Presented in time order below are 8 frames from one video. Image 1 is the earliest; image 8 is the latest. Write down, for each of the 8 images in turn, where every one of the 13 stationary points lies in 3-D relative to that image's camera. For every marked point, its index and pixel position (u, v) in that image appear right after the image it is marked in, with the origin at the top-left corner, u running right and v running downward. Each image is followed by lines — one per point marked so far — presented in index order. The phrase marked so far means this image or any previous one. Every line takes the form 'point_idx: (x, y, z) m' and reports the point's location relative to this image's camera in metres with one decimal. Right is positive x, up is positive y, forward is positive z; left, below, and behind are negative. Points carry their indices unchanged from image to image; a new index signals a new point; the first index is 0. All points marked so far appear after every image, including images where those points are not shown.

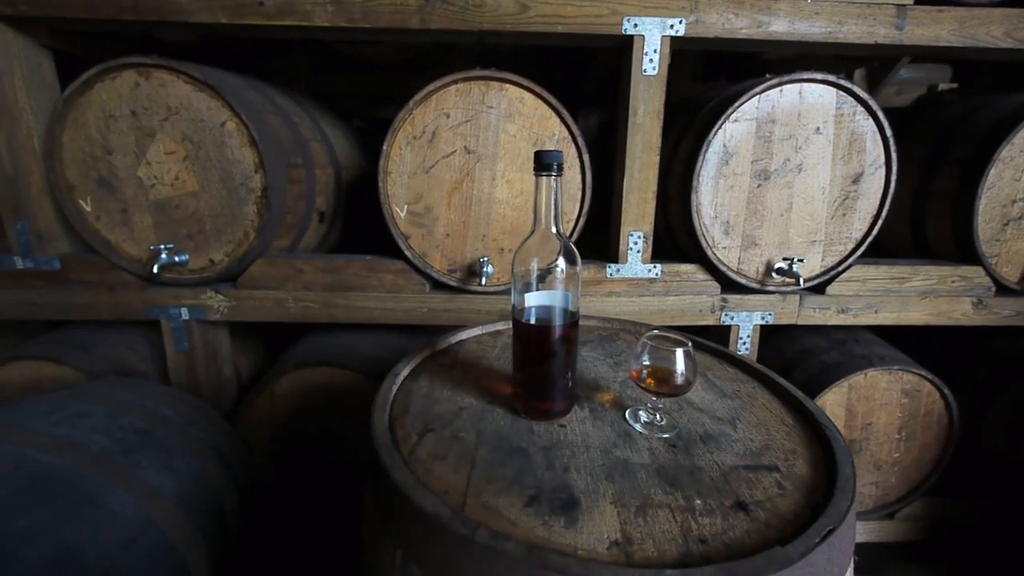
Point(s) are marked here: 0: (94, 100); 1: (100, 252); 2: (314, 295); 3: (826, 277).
0: (-1.2, +0.5, +1.4) m
1: (-1.2, +0.1, +1.5) m
2: (-0.6, 0.0, +1.5) m
3: (+0.9, 0.0, +1.4) m
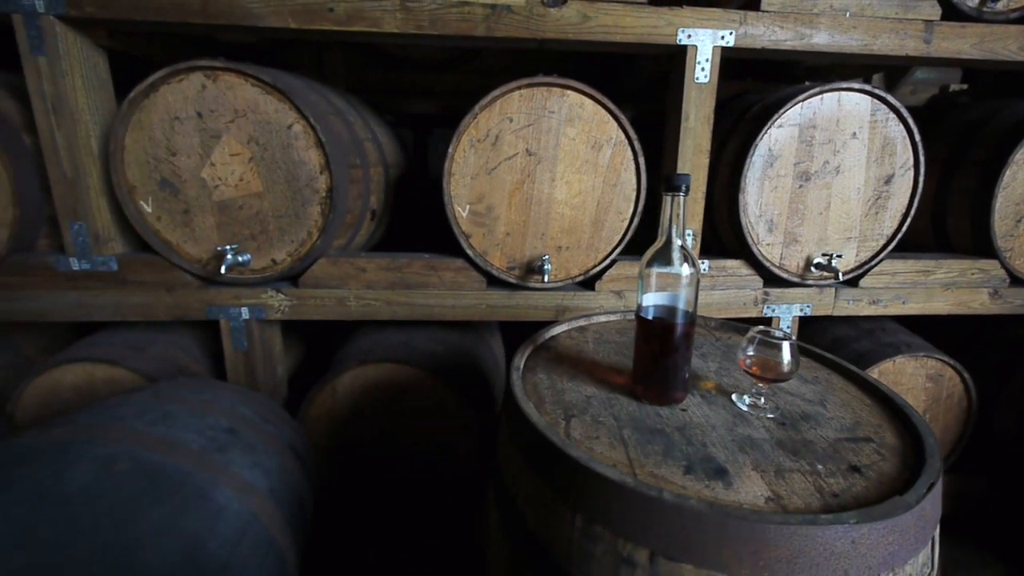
0: (-1.0, +0.5, +1.4) m
1: (-1.1, +0.1, +1.5) m
2: (-0.4, 0.0, +1.5) m
3: (+1.1, +0.1, +1.5) m
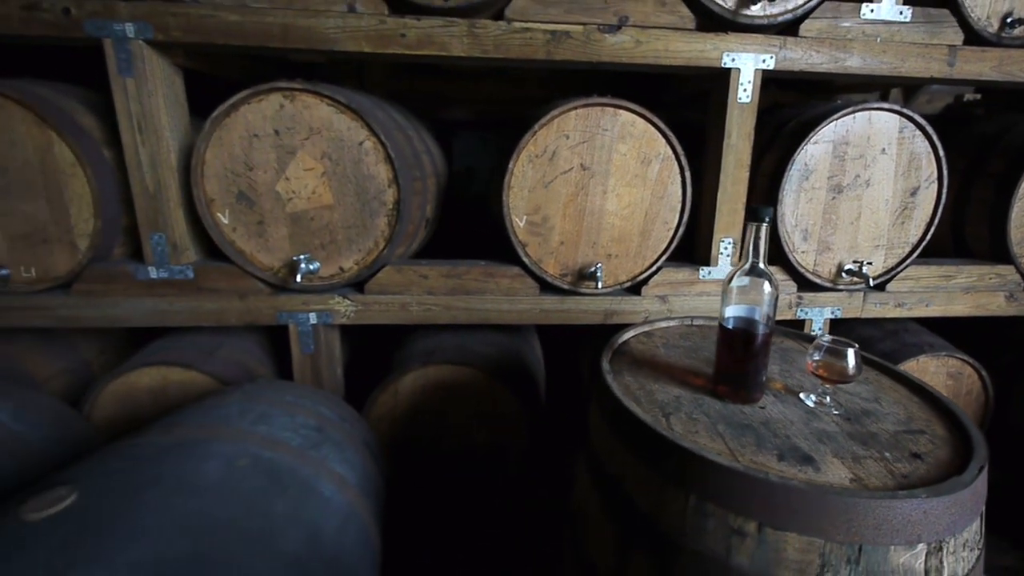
0: (-0.8, +0.5, +1.5) m
1: (-0.9, +0.1, +1.6) m
2: (-0.2, 0.0, +1.6) m
3: (+1.3, 0.0, +1.7) m
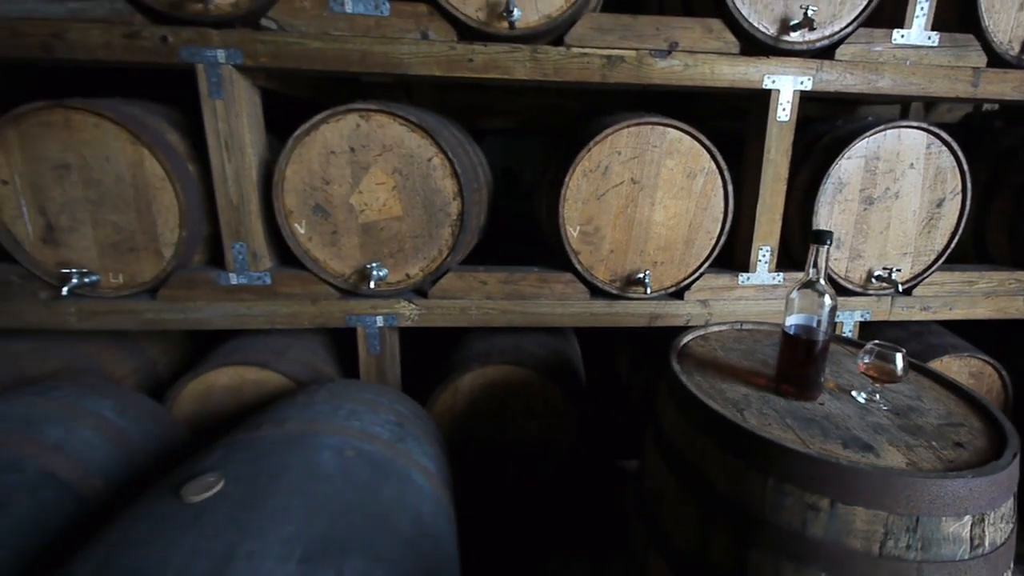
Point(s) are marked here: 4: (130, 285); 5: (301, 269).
0: (-0.6, +0.5, +1.6) m
1: (-0.7, +0.1, +1.7) m
2: (-0.1, -0.1, +1.7) m
3: (+1.5, 0.0, +1.8) m
4: (-1.3, 0.0, +1.7) m
5: (-0.7, +0.1, +1.7) m
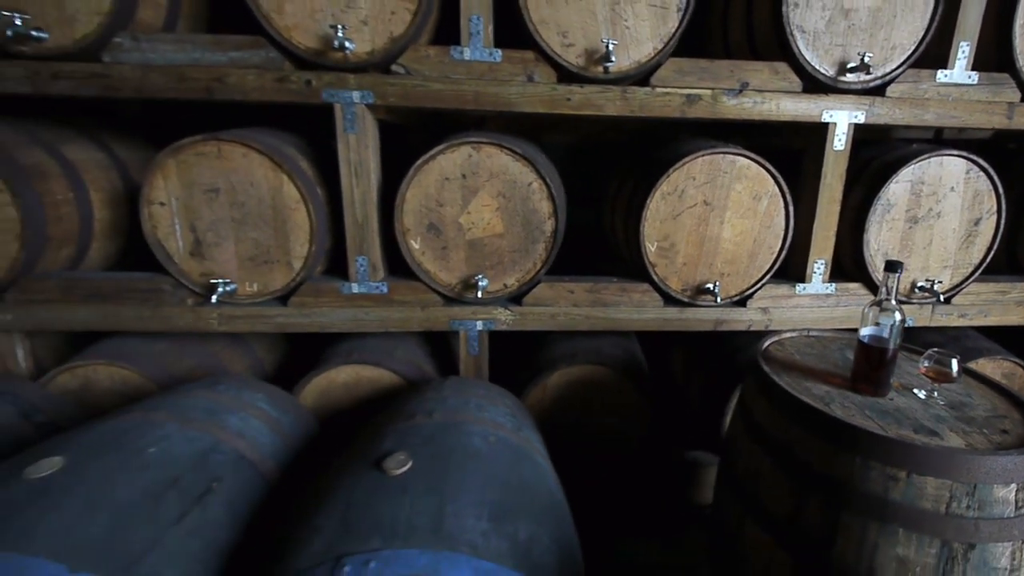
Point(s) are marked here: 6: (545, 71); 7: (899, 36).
0: (-0.3, +0.4, +1.8) m
1: (-0.4, 0.0, +2.0) m
2: (+0.3, -0.1, +2.0) m
3: (+1.8, 0.0, +2.0) m
4: (-1.0, 0.0, +1.9) m
5: (-0.4, 0.0, +2.0) m
6: (+0.1, +0.8, +1.8) m
7: (+1.4, +0.9, +1.8) m
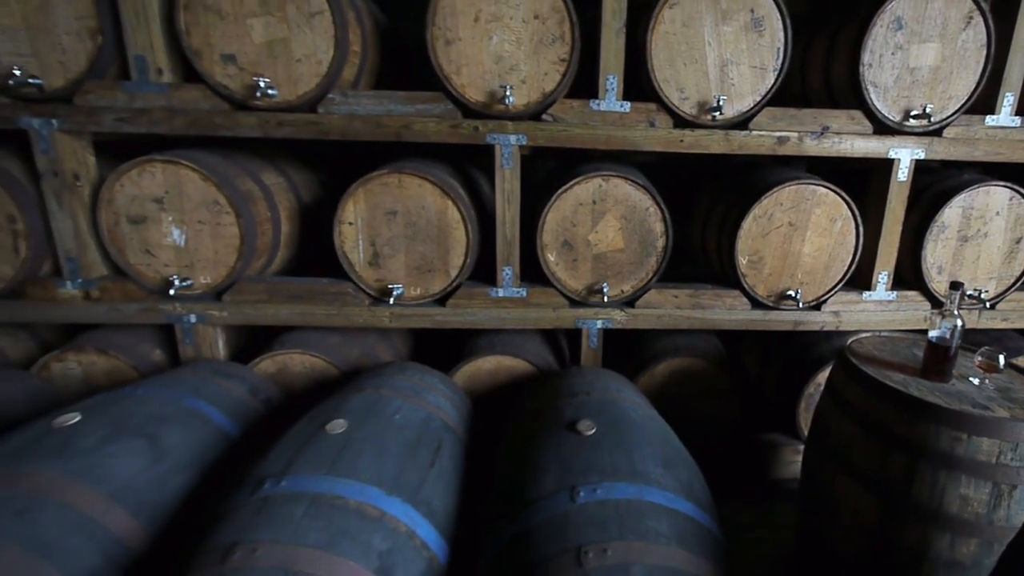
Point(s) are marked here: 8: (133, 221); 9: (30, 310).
0: (+0.3, +0.4, +2.2) m
1: (+0.2, 0.0, +2.4) m
2: (+0.8, -0.1, +2.4) m
3: (+2.3, -0.1, +2.4) m
4: (-0.4, 0.0, +2.3) m
5: (+0.1, 0.0, +2.4) m
6: (+0.7, +0.8, +2.2) m
7: (+2.0, +0.9, +2.2) m
8: (-1.7, +0.3, +2.2) m
9: (-2.3, -0.1, +2.3) m
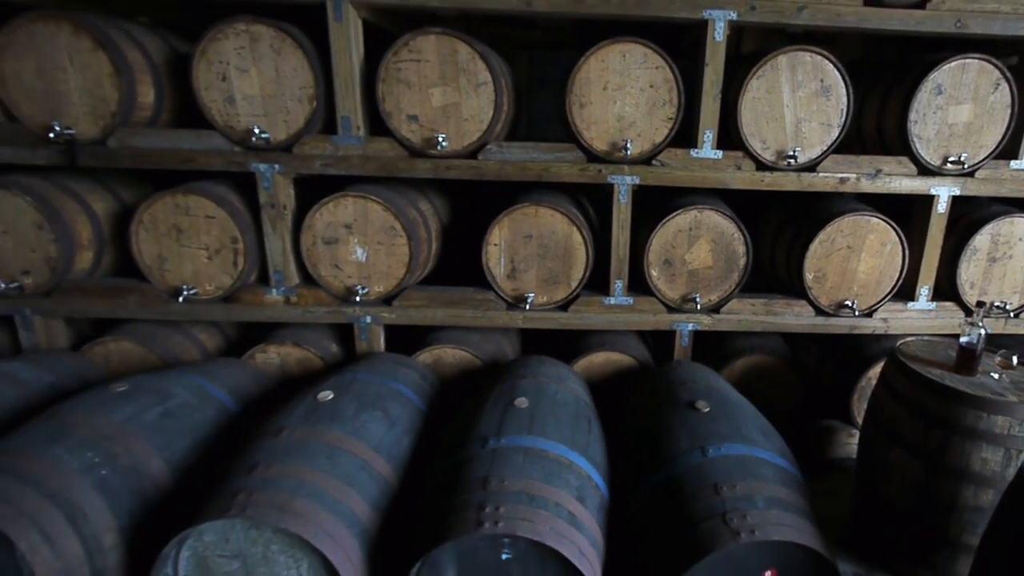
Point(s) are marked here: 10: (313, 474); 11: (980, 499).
0: (+0.9, +0.4, +2.8) m
1: (+0.8, 0.0, +2.9) m
2: (+1.5, -0.2, +2.9) m
3: (+3.0, -0.1, +2.9) m
4: (+0.2, -0.1, +2.9) m
5: (+0.8, 0.0, +3.0) m
6: (+1.3, +0.7, +2.8) m
7: (+2.6, +0.8, +2.7) m
8: (-1.1, +0.3, +2.8) m
9: (-1.6, -0.1, +2.9) m
10: (-0.8, -0.7, +1.9) m
11: (+2.1, -0.9, +2.2) m
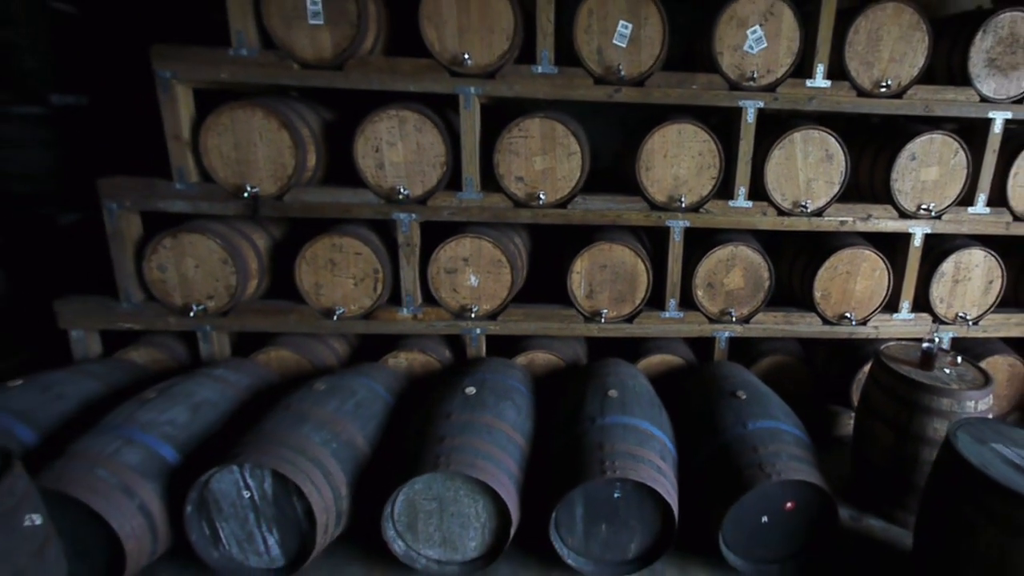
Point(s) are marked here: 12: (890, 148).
0: (+1.5, +0.2, +3.7) m
1: (+1.4, -0.2, +3.8) m
2: (+2.0, -0.3, +3.8) m
3: (+3.6, -0.2, +3.8) m
4: (+0.8, -0.2, +3.8) m
5: (+1.4, -0.2, +3.8) m
6: (+1.9, +0.6, +3.6) m
7: (+3.2, +0.7, +3.6) m
8: (-0.5, +0.1, +3.7) m
9: (-1.0, -0.3, +3.8) m
10: (-0.2, -0.9, +2.7) m
11: (+2.7, -1.0, +3.0) m
12: (+2.7, +1.0, +3.6) m
